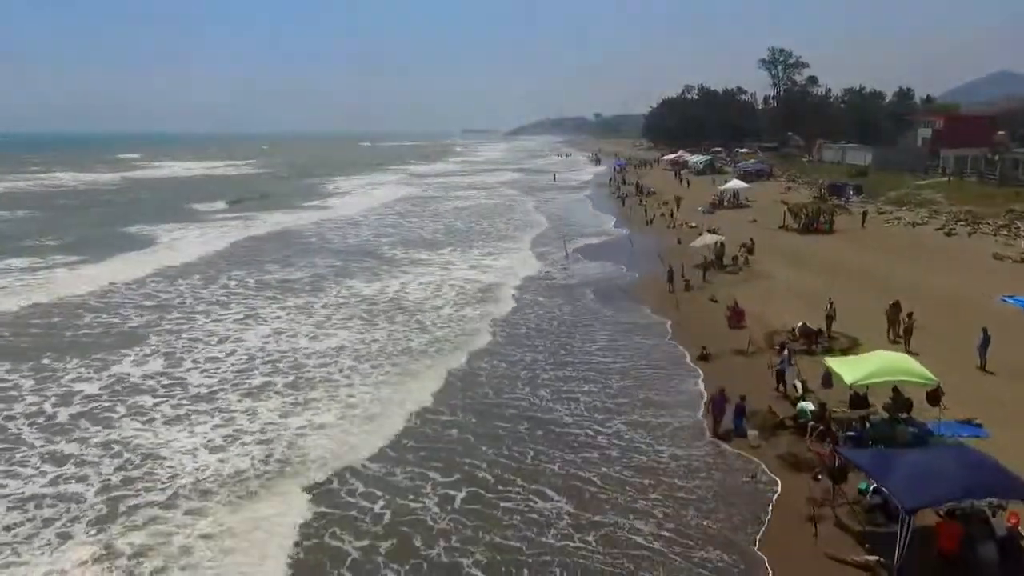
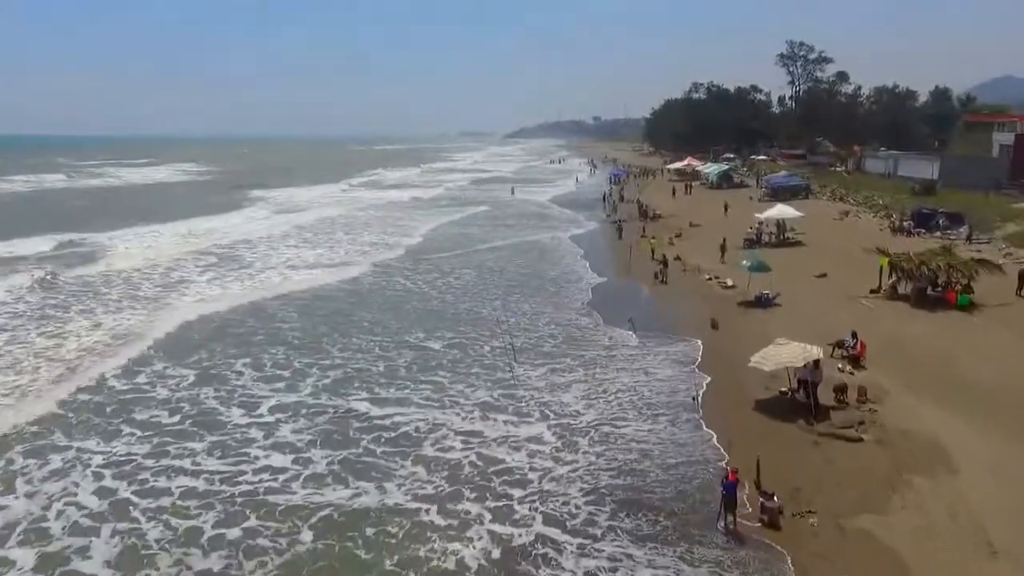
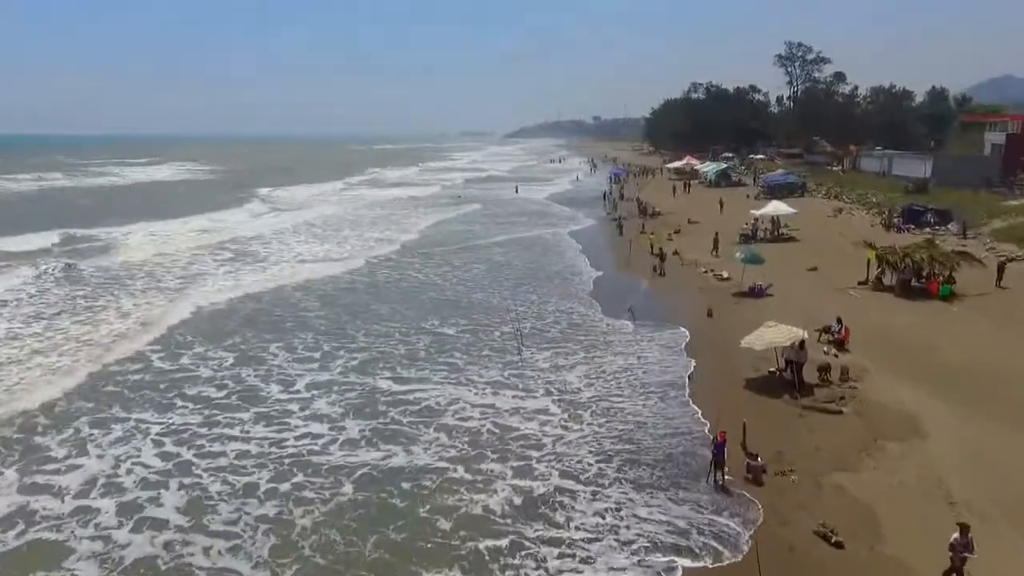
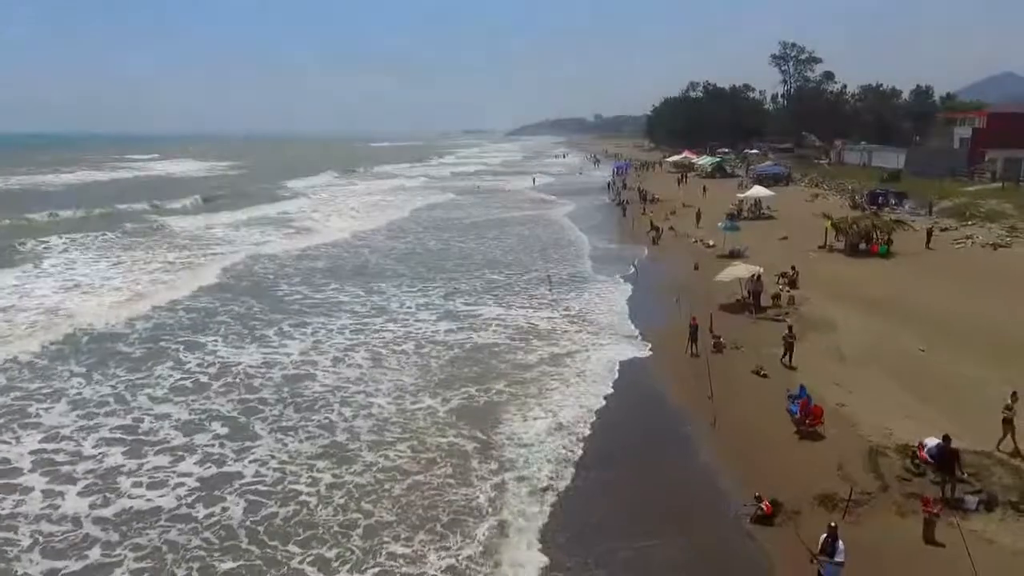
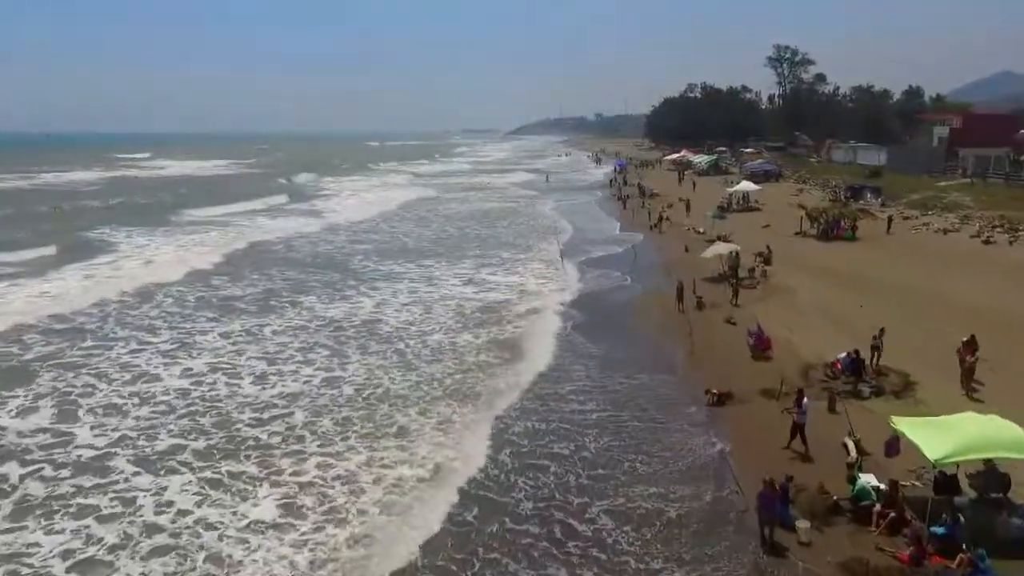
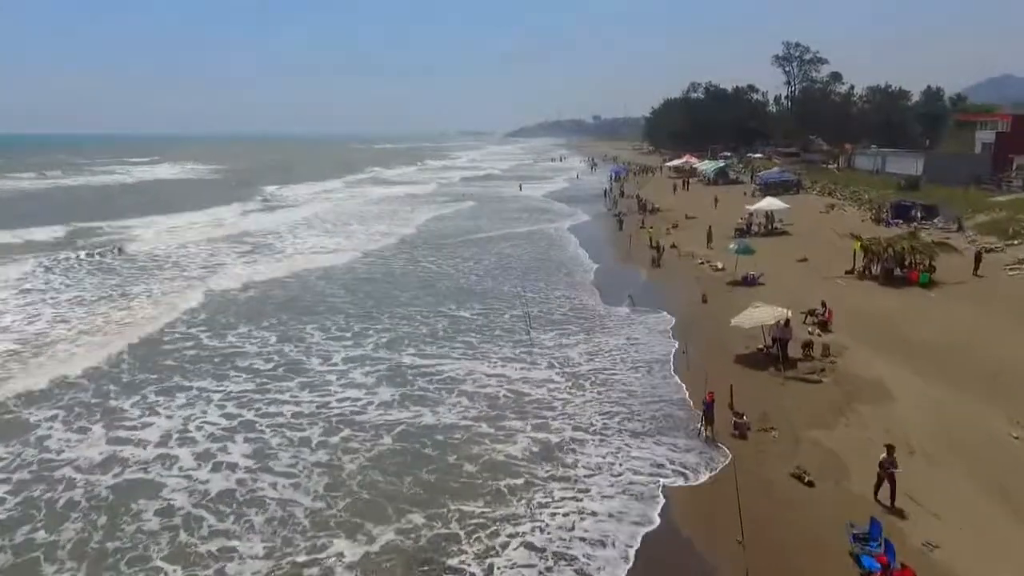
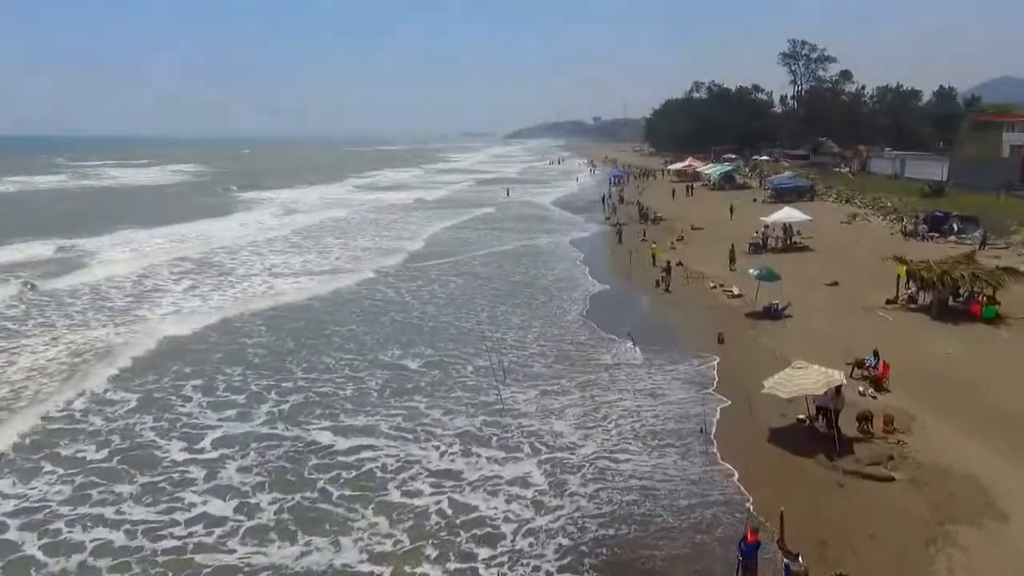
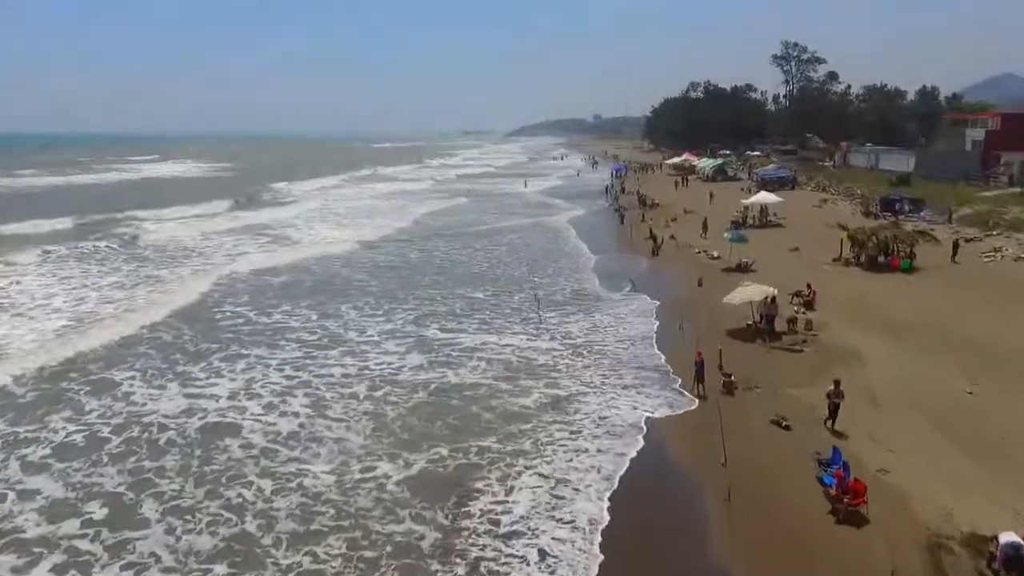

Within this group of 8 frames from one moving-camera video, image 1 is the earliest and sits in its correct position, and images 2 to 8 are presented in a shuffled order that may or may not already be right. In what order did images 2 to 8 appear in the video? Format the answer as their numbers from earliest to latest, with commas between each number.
5, 4, 8, 6, 3, 2, 7
